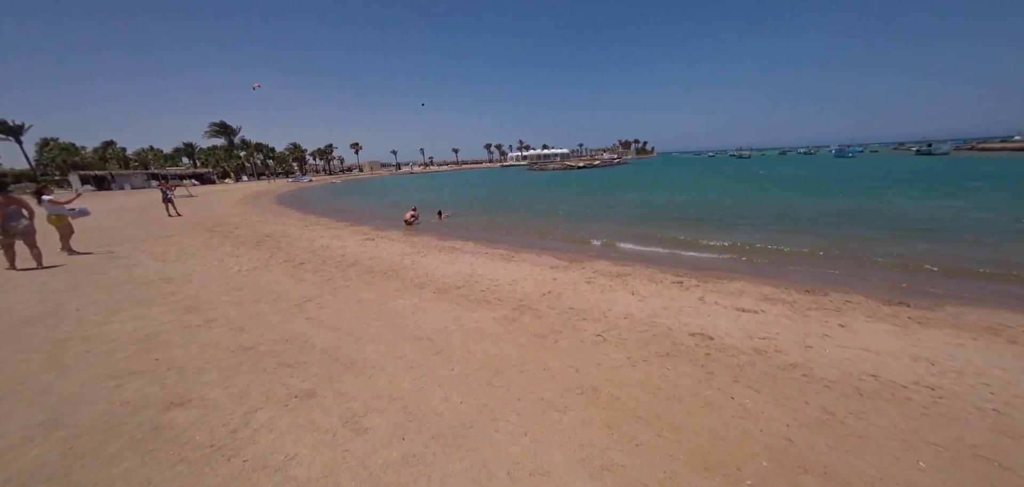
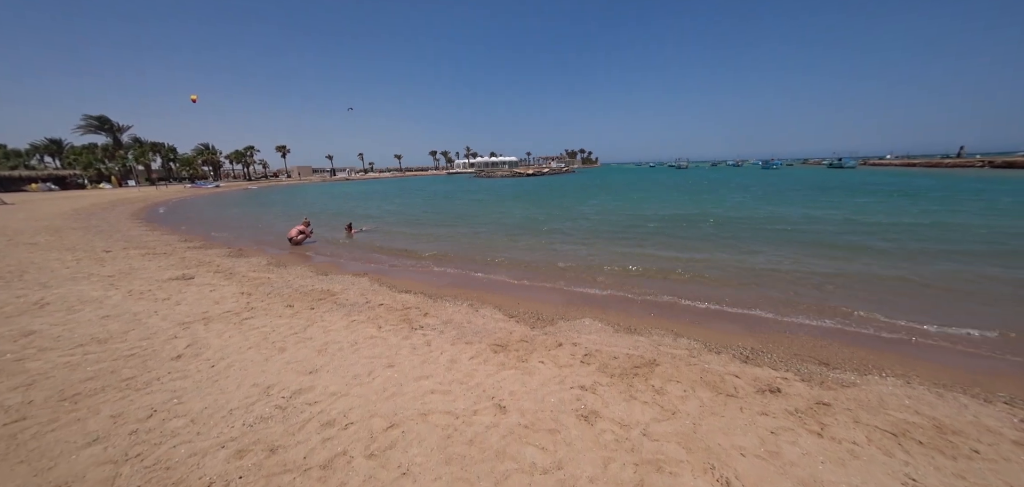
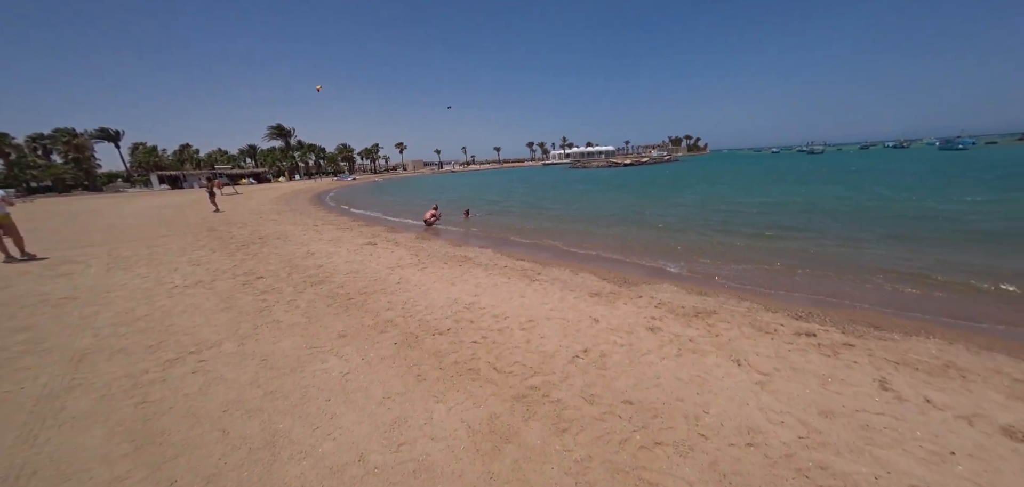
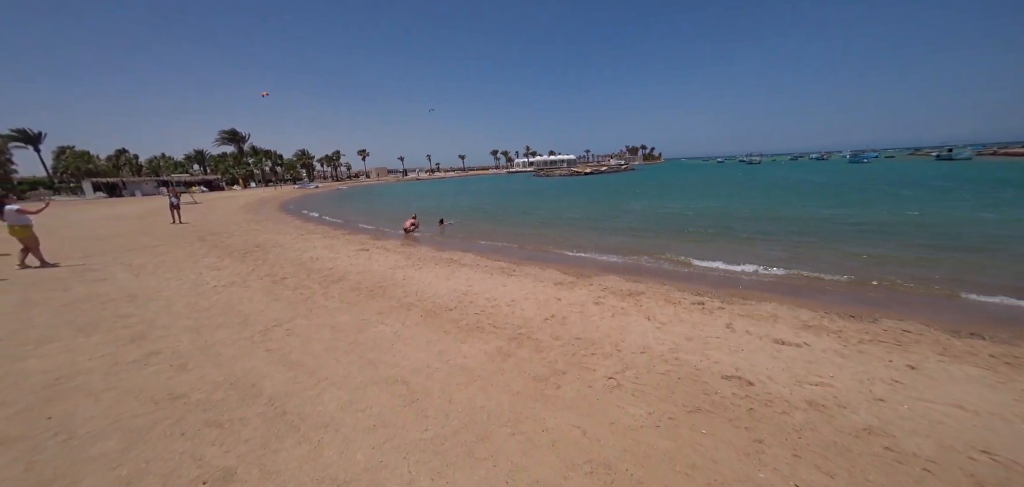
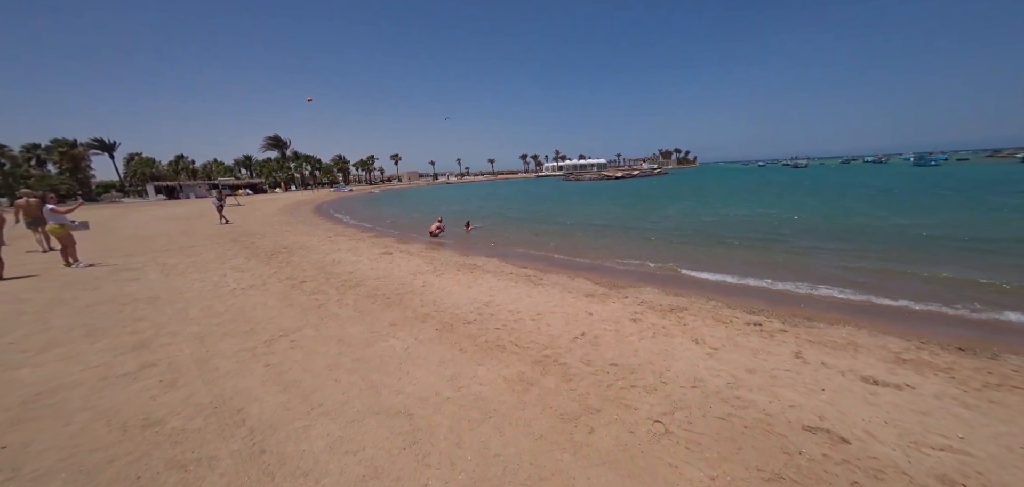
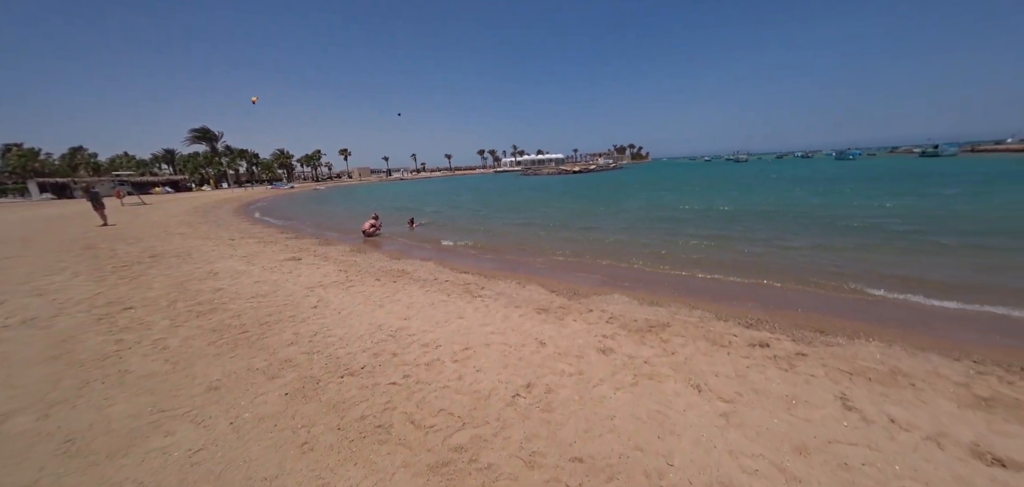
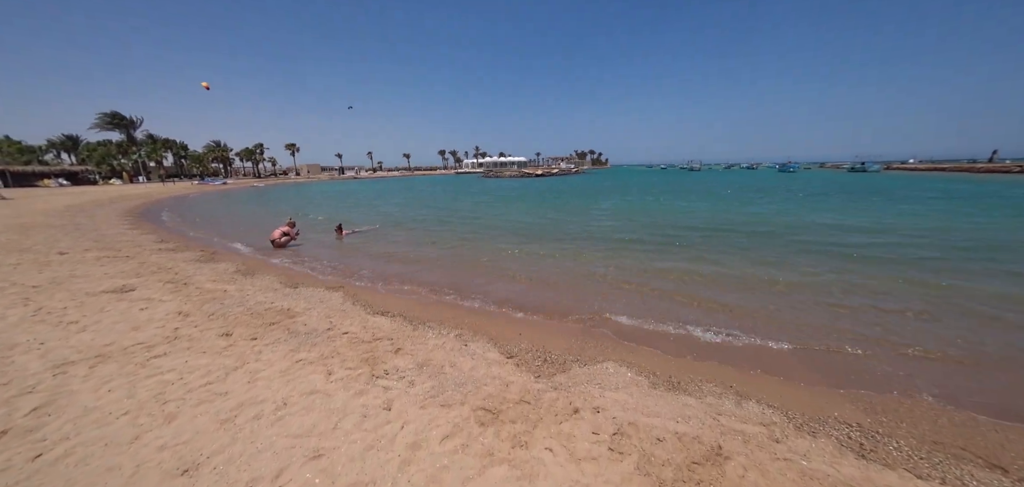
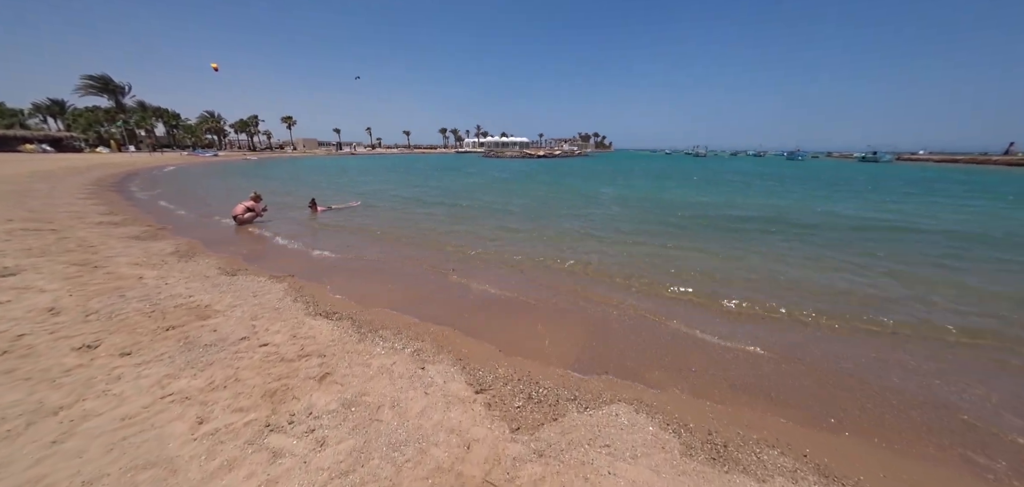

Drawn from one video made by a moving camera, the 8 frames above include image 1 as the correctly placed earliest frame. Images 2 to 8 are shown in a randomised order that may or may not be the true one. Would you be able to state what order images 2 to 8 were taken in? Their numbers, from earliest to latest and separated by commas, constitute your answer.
4, 5, 3, 6, 2, 7, 8
